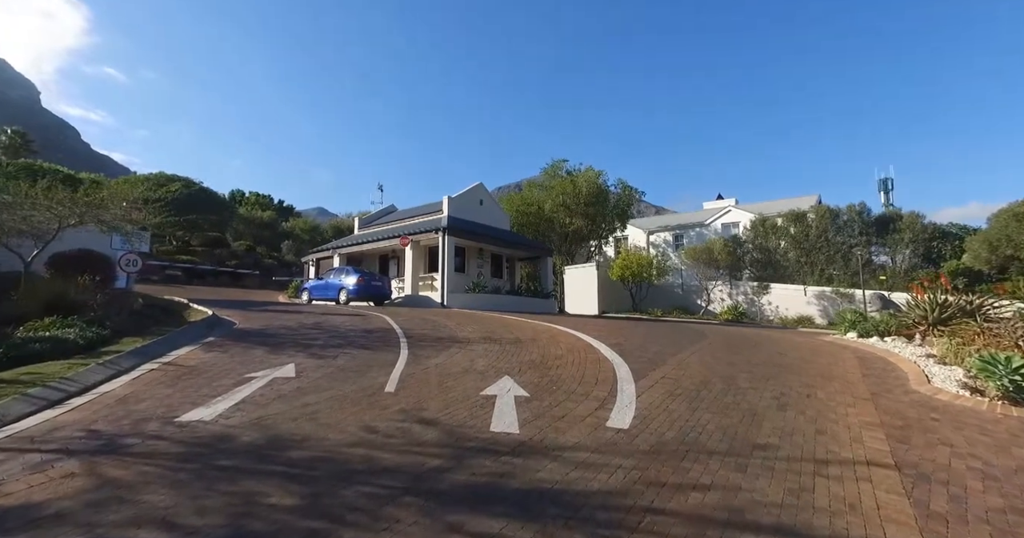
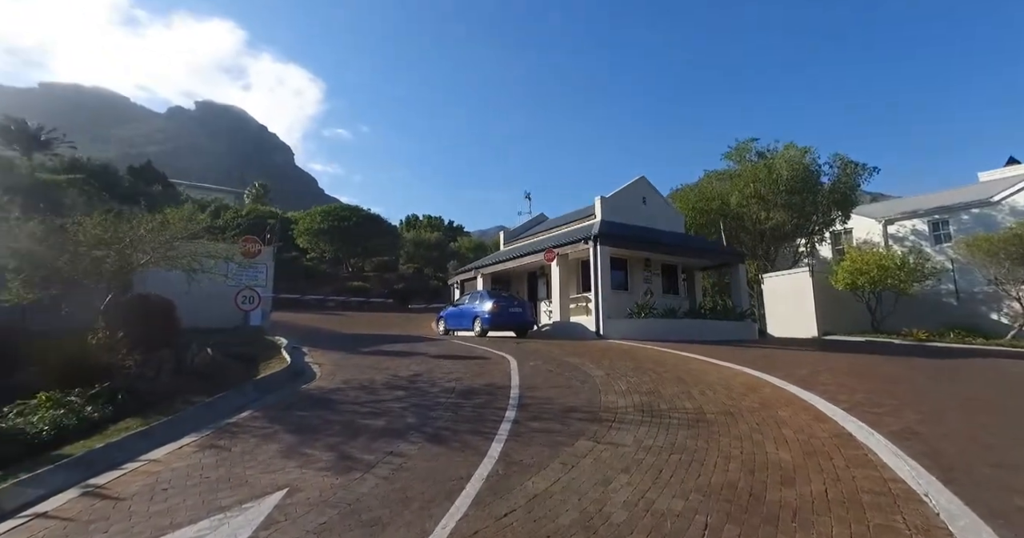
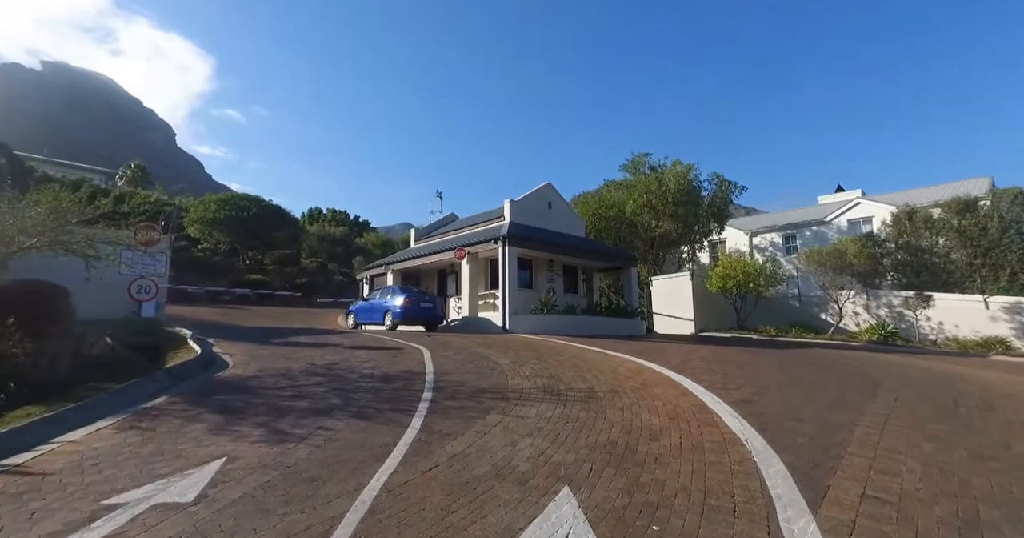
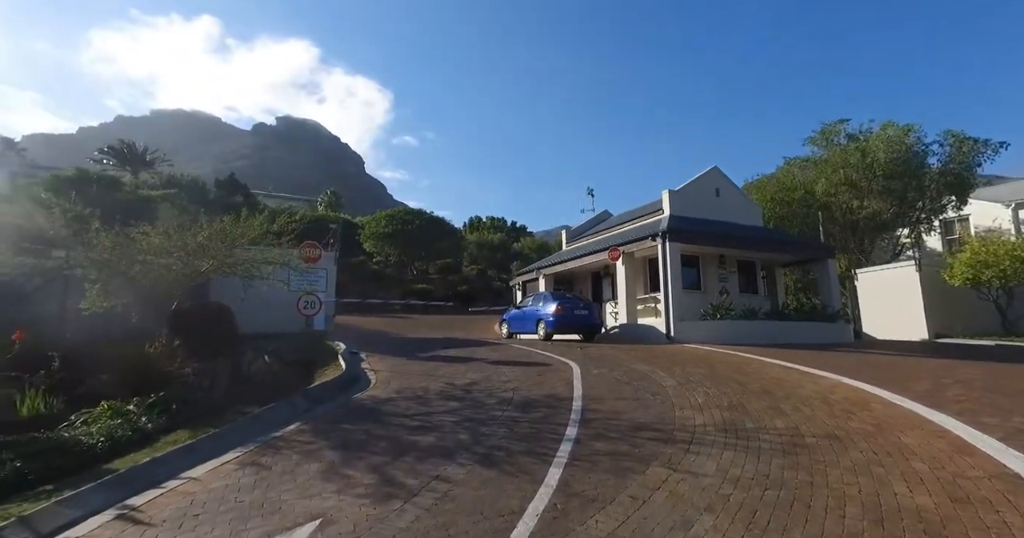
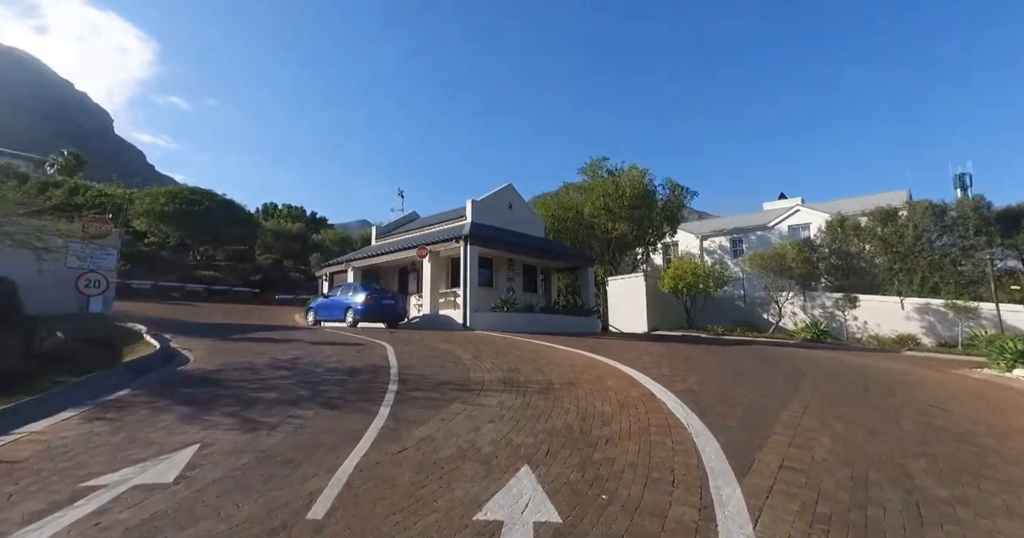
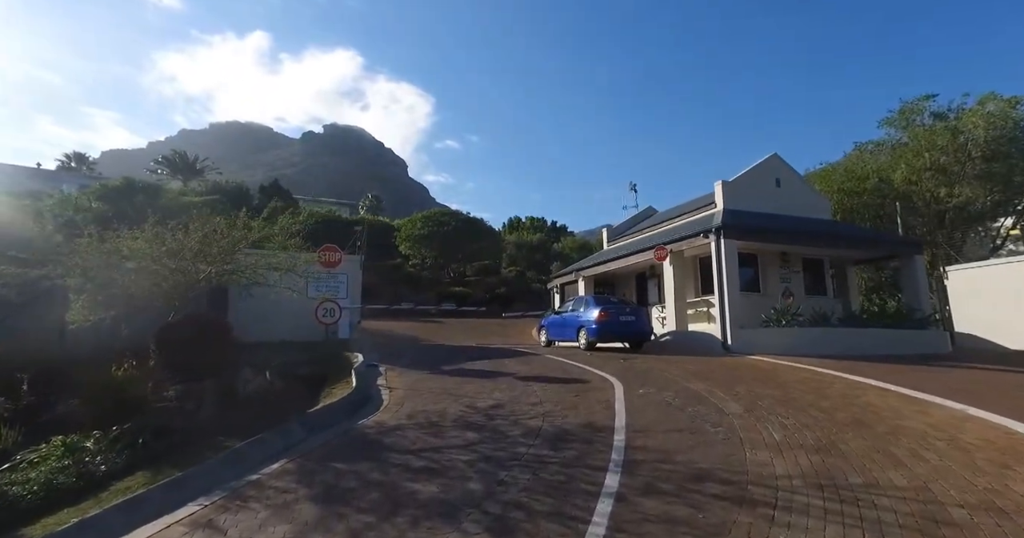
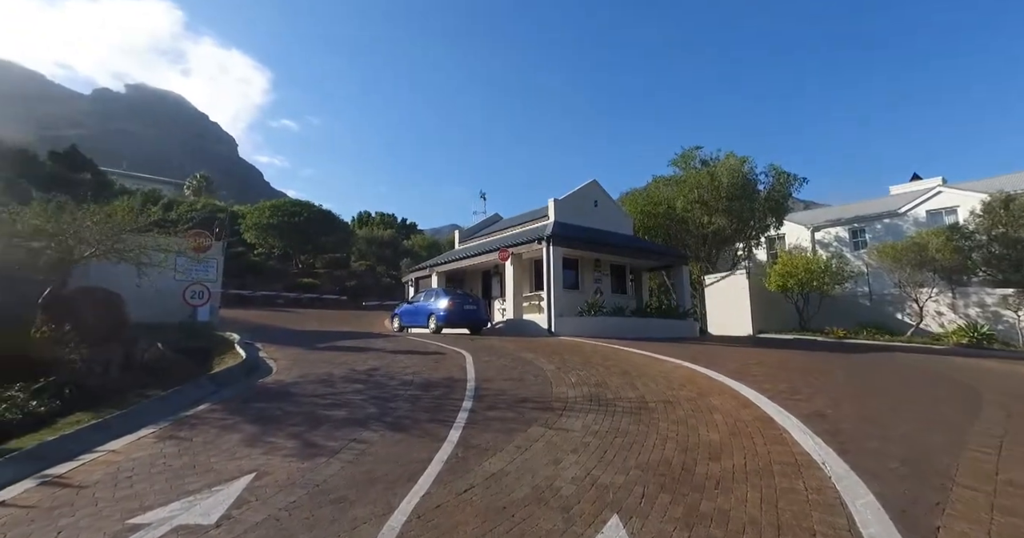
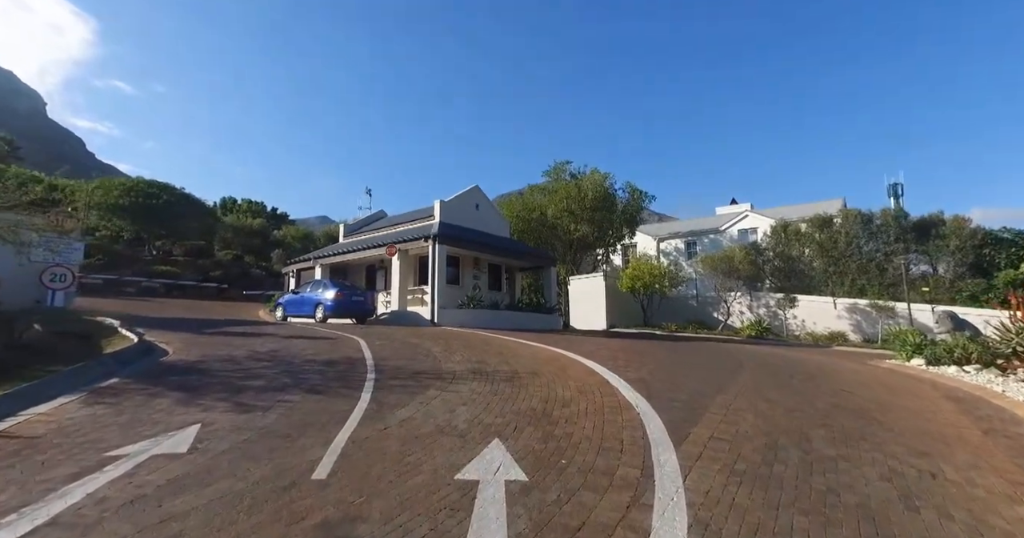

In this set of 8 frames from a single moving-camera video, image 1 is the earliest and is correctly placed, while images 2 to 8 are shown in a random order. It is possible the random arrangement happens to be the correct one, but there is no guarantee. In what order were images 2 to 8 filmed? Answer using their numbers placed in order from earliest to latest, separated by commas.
8, 5, 3, 7, 2, 4, 6
